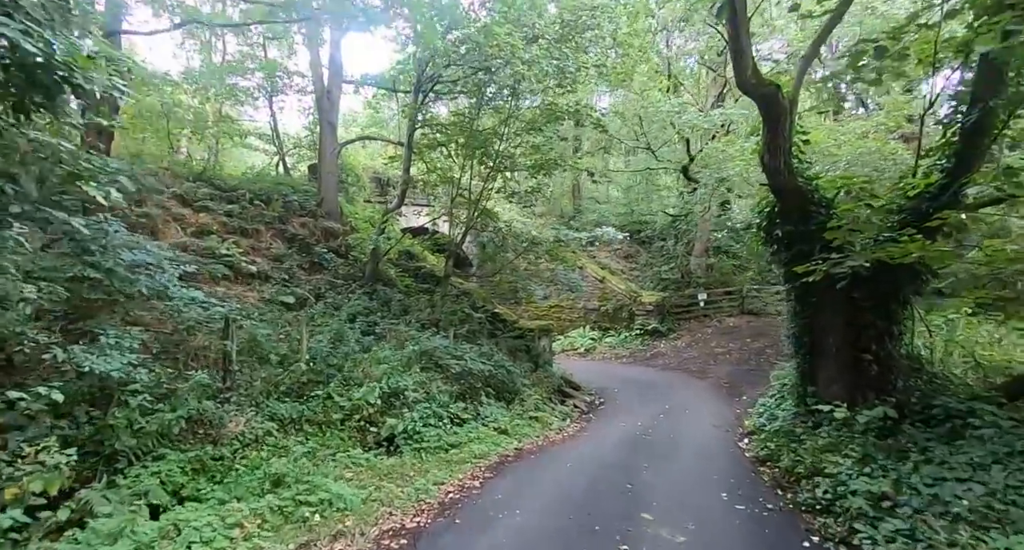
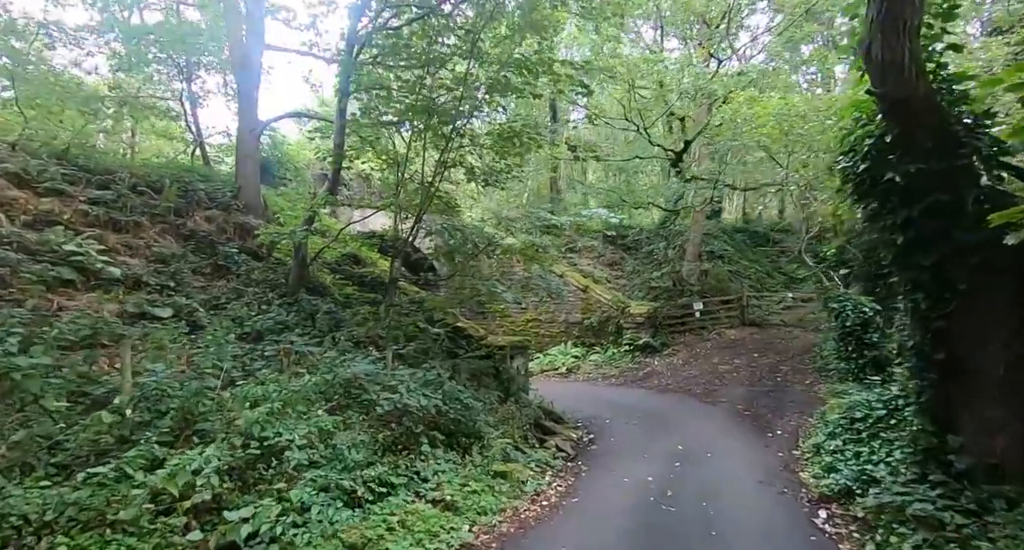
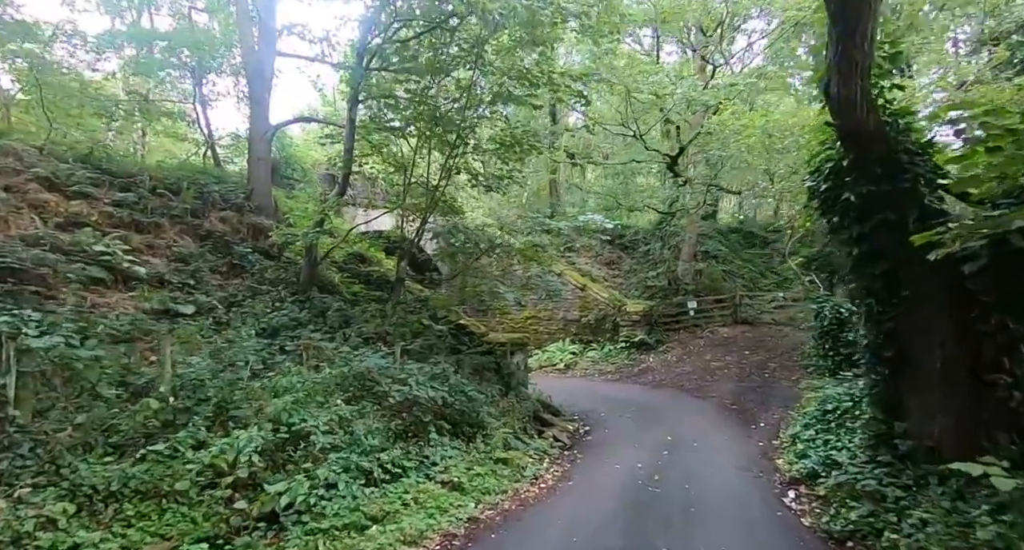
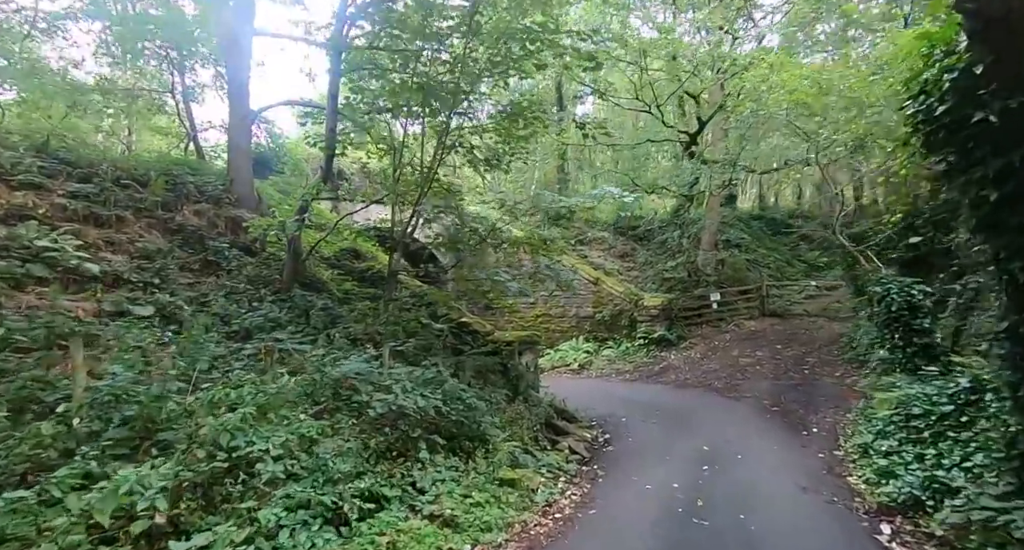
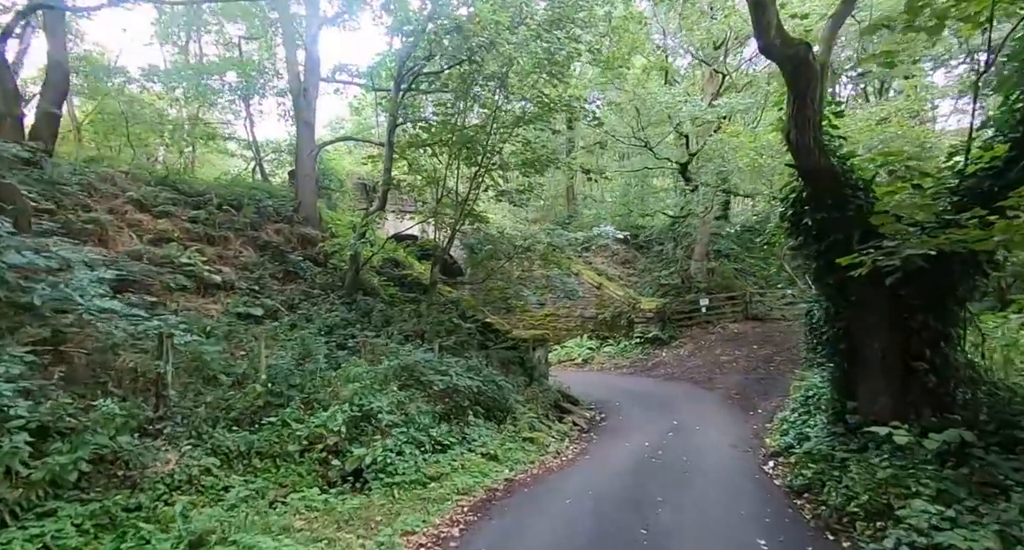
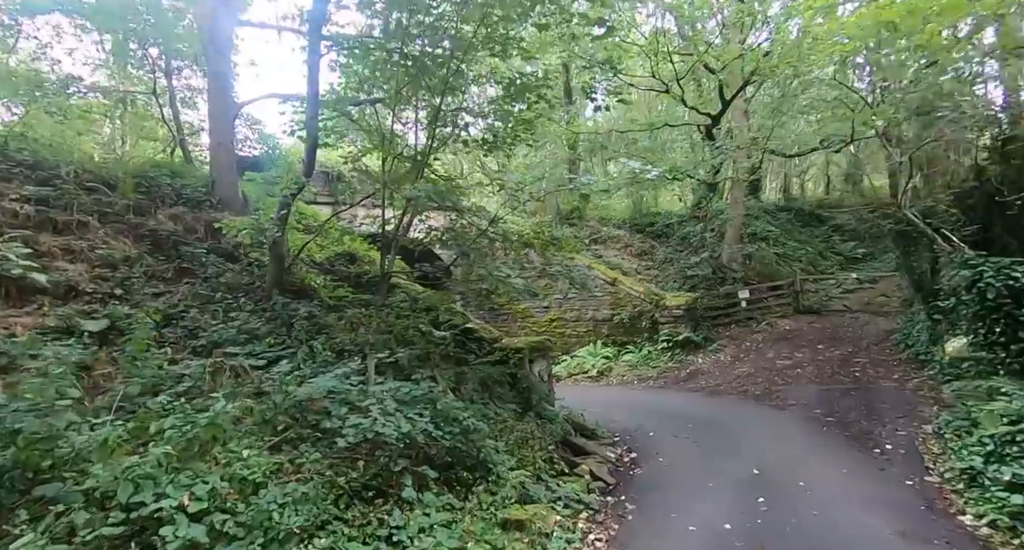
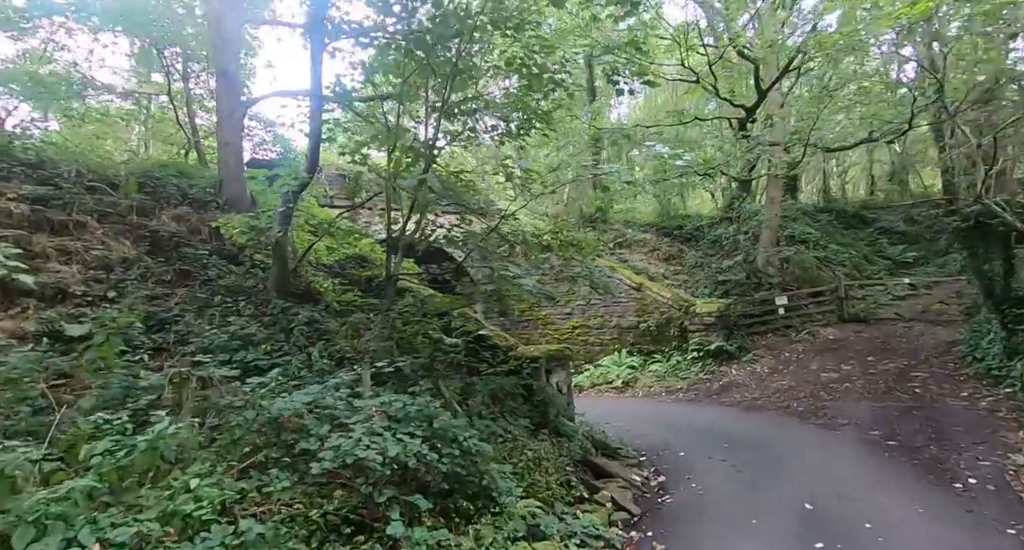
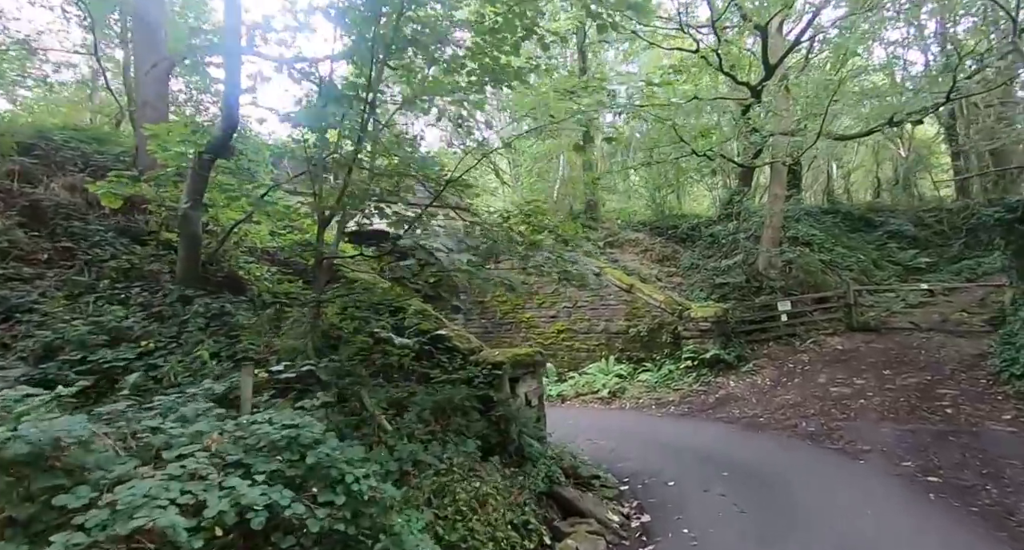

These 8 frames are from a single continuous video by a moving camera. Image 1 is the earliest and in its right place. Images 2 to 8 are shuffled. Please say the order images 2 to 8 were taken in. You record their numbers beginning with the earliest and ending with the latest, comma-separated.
5, 3, 2, 4, 6, 7, 8
